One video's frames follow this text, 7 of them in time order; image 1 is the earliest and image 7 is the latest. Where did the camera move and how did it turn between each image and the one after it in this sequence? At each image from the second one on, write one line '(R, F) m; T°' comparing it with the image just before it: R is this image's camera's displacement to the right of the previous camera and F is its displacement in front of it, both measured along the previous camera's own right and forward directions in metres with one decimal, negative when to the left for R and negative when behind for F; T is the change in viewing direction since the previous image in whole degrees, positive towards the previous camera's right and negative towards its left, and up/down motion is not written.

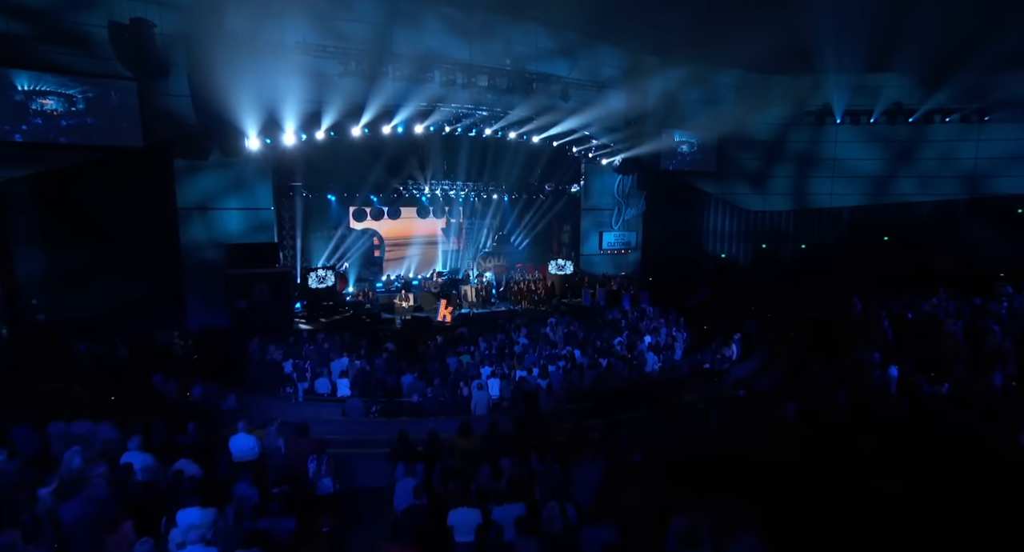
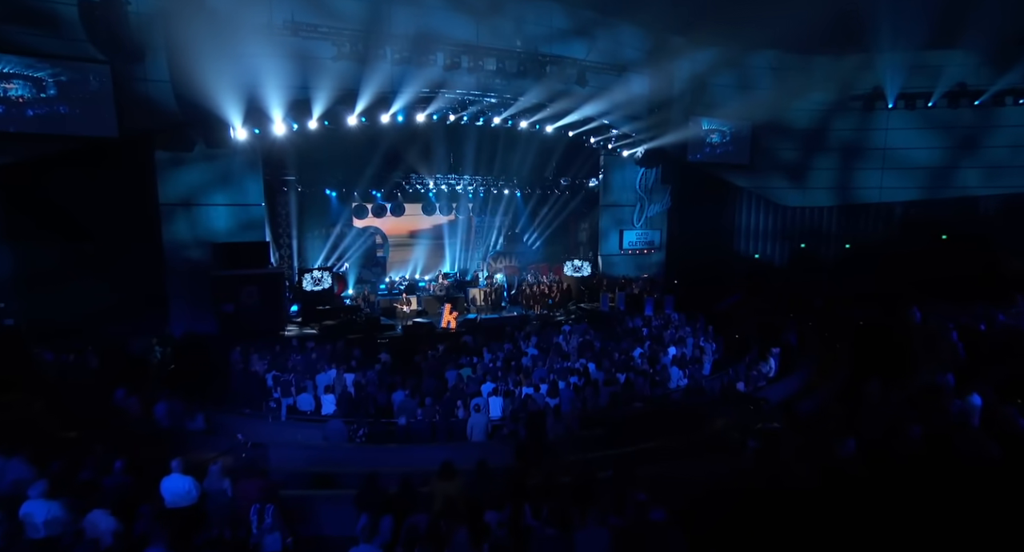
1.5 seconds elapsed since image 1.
(+0.3, +1.3) m; -2°
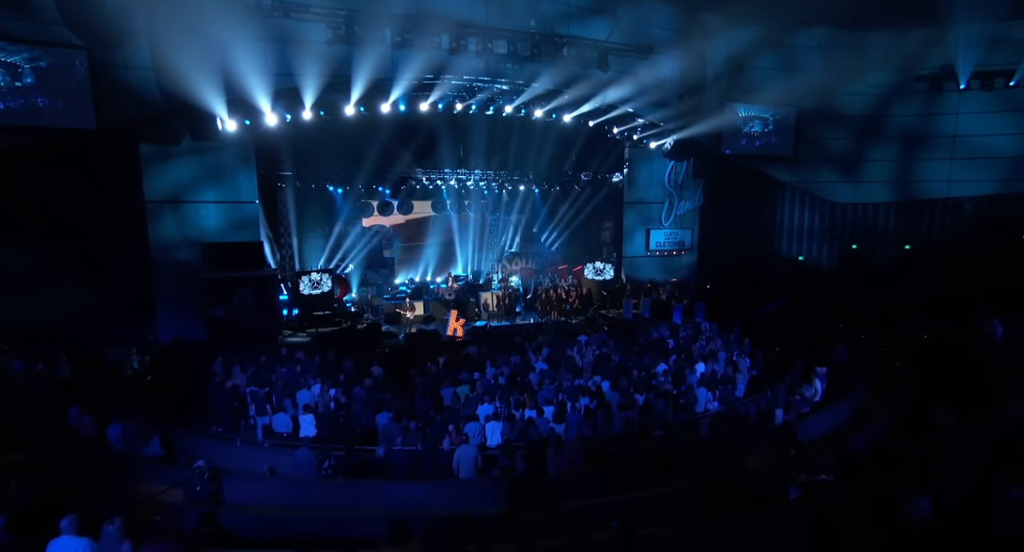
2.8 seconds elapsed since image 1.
(+0.5, +1.3) m; -4°
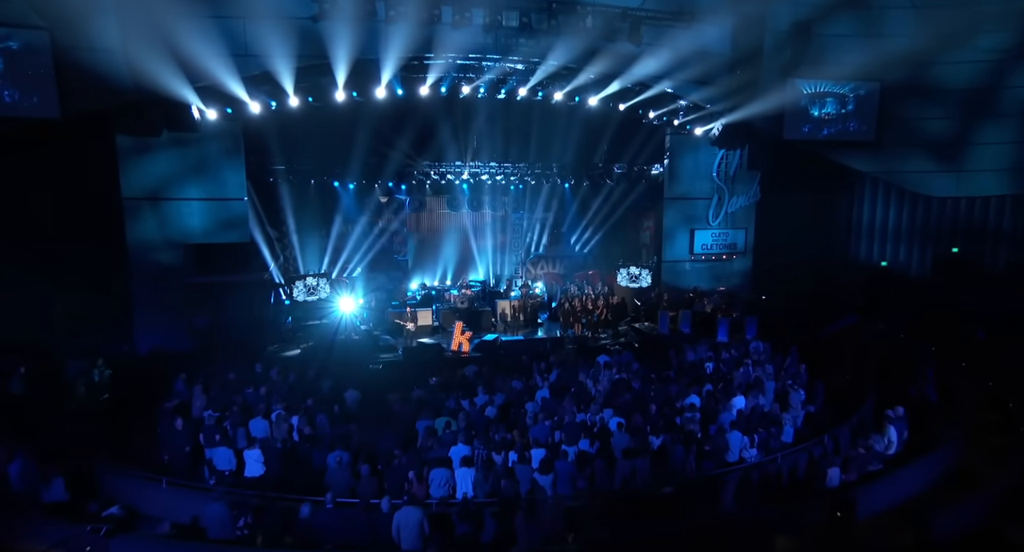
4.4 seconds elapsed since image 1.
(+1.1, +1.8) m; -7°
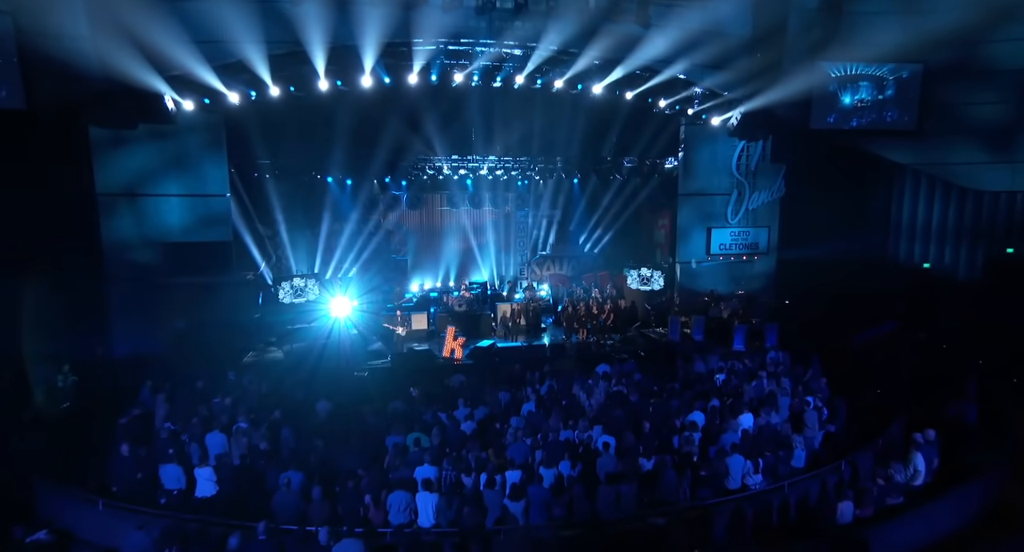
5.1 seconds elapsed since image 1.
(+0.7, +0.8) m; -3°
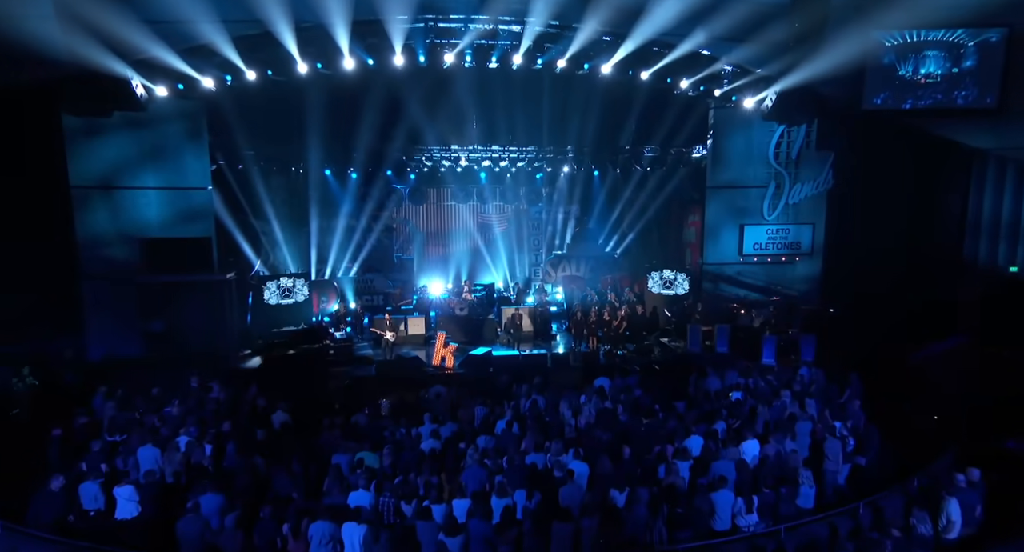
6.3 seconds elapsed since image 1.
(+1.0, +1.1) m; -6°
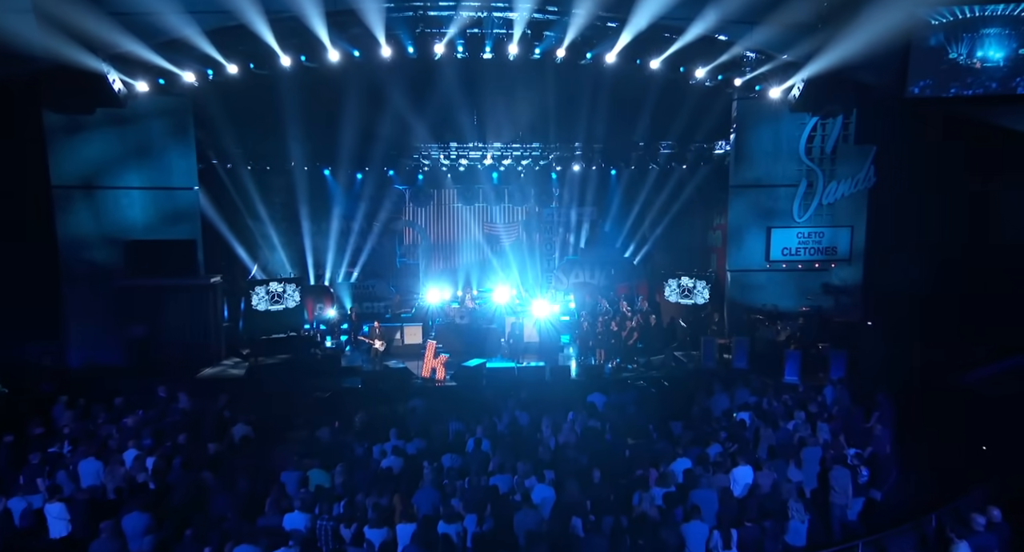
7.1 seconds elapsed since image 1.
(+0.8, +0.8) m; -5°
